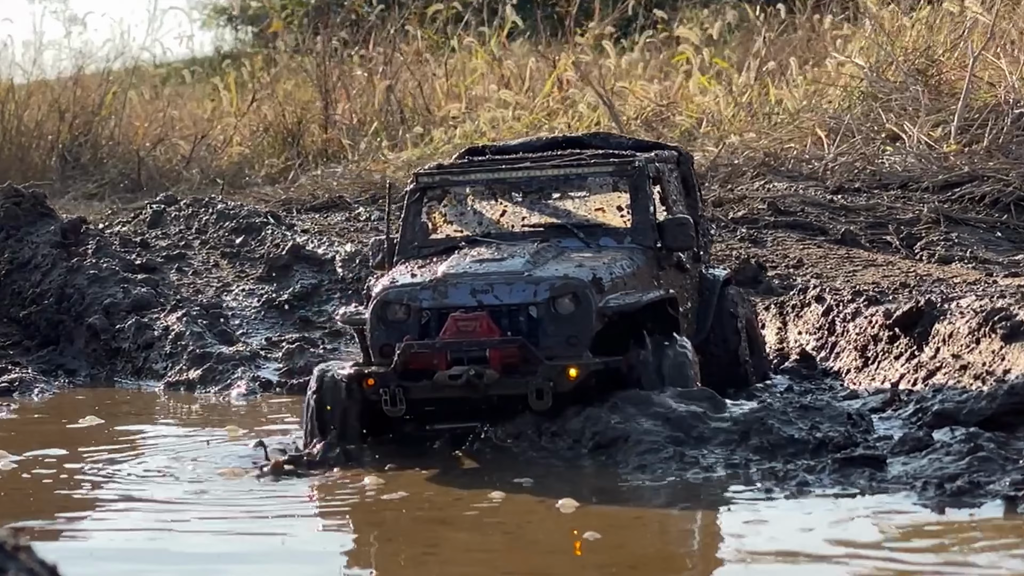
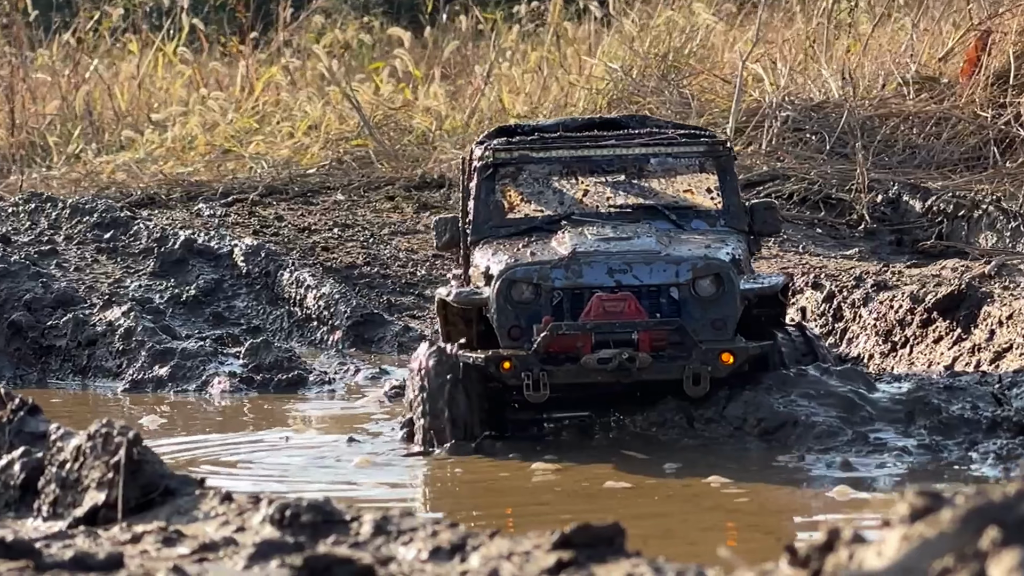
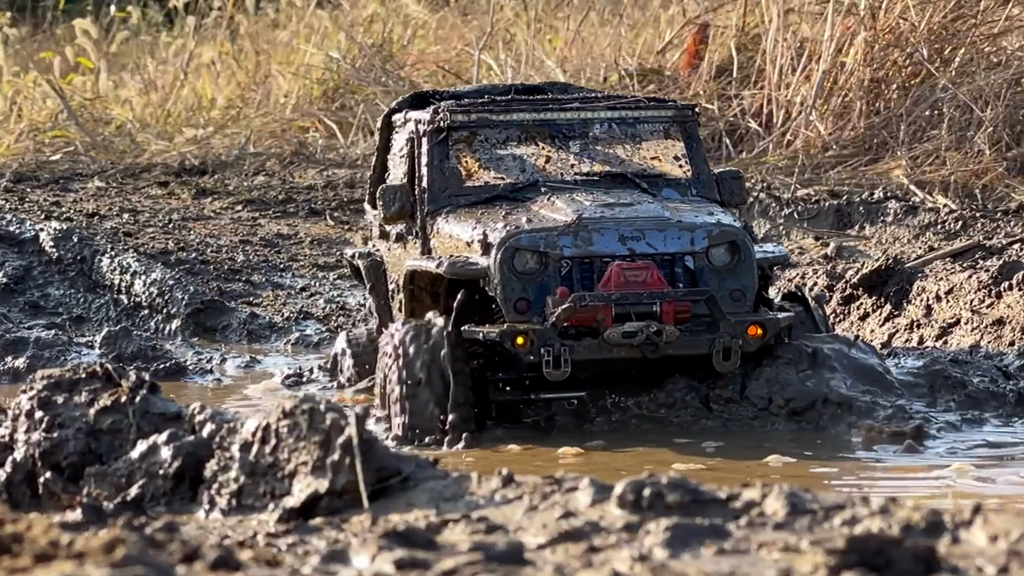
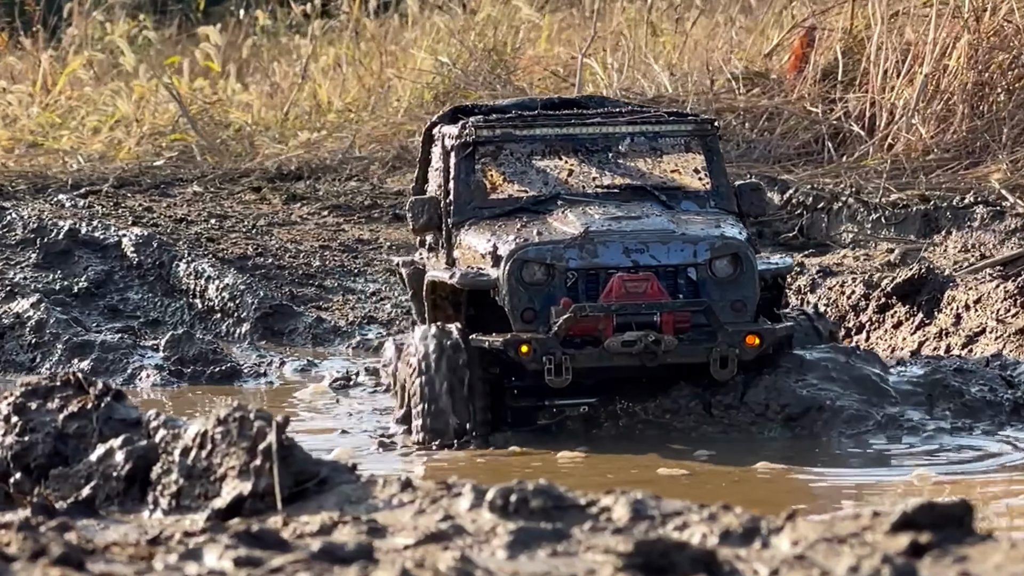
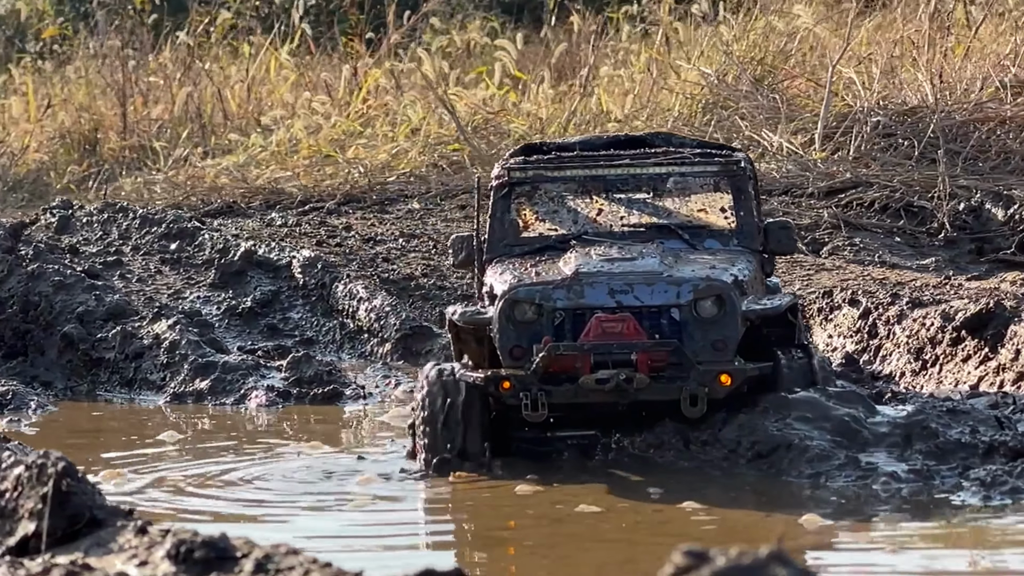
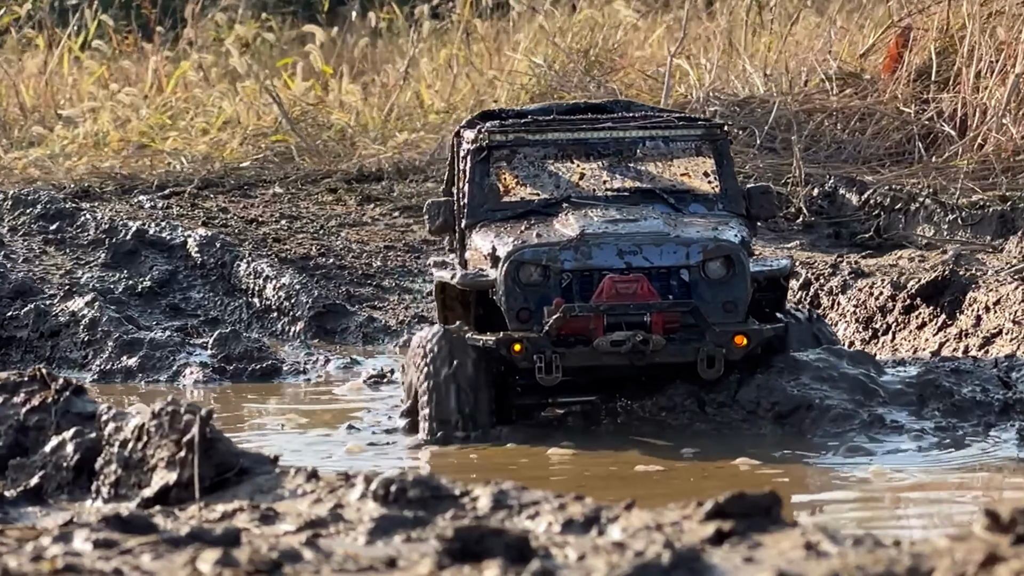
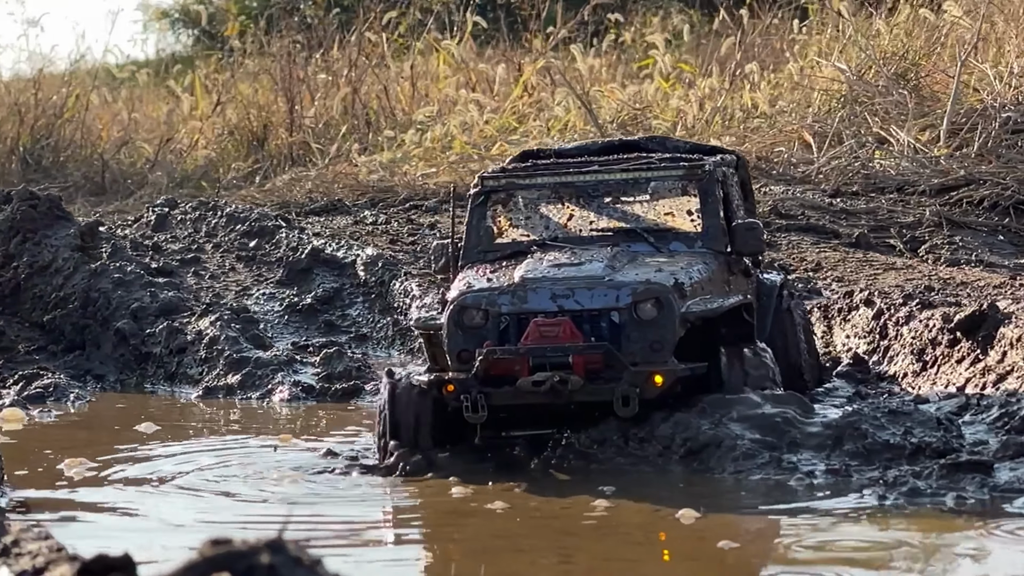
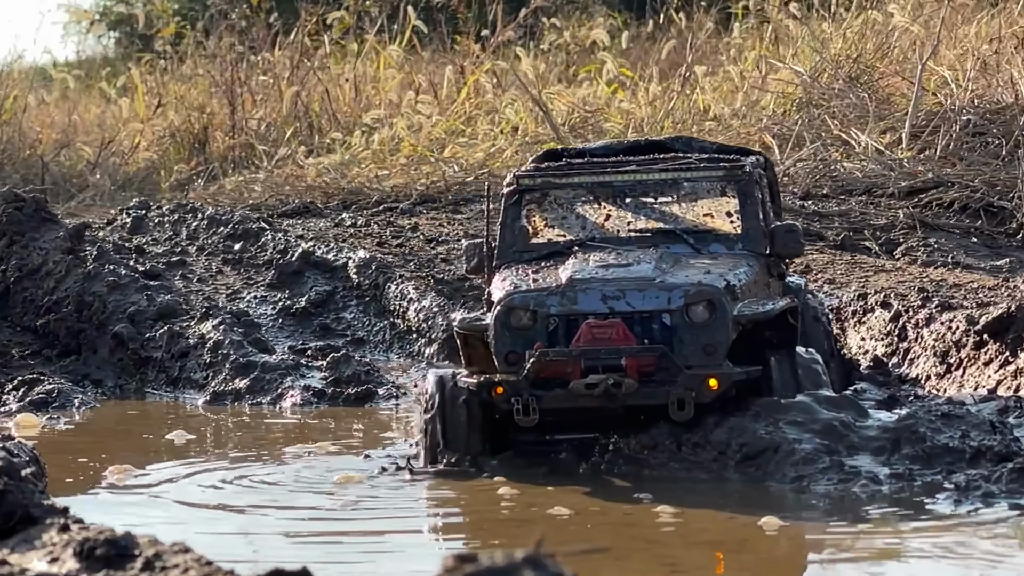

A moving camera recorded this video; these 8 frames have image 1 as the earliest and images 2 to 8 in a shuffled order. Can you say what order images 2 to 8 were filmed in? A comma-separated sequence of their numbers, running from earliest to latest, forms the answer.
7, 8, 5, 2, 6, 4, 3
